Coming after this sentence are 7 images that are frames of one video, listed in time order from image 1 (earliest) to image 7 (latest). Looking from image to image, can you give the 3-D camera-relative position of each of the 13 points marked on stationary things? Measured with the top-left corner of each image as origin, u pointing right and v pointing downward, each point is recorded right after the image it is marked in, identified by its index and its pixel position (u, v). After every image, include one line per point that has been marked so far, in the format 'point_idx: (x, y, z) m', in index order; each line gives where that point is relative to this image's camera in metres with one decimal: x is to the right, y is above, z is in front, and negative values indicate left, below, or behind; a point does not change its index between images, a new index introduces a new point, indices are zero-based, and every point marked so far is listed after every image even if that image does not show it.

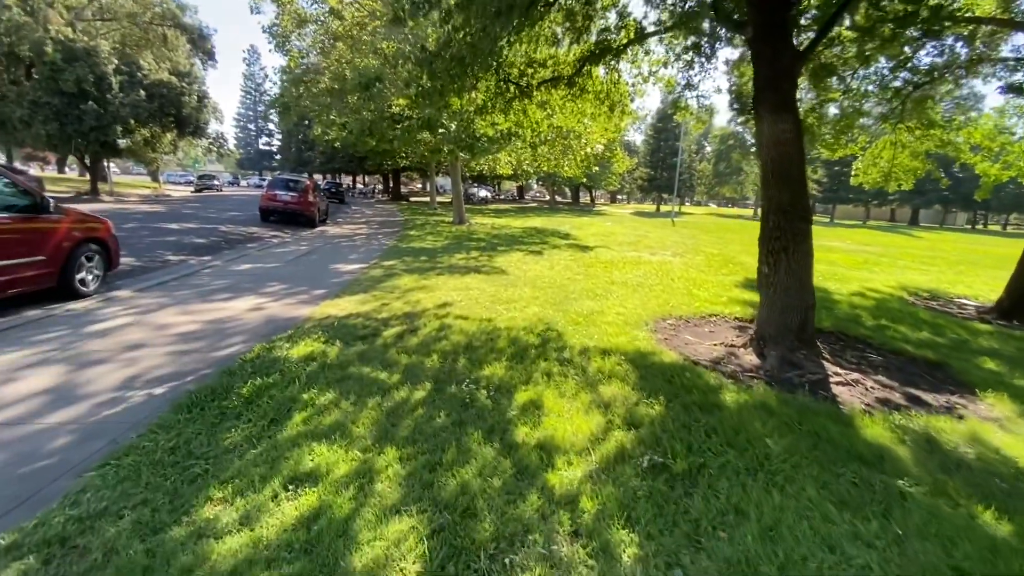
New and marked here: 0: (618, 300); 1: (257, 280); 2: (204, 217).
0: (+1.7, -0.2, +7.6) m
1: (-4.5, +0.1, +8.5) m
2: (-12.6, +2.9, +19.9) m
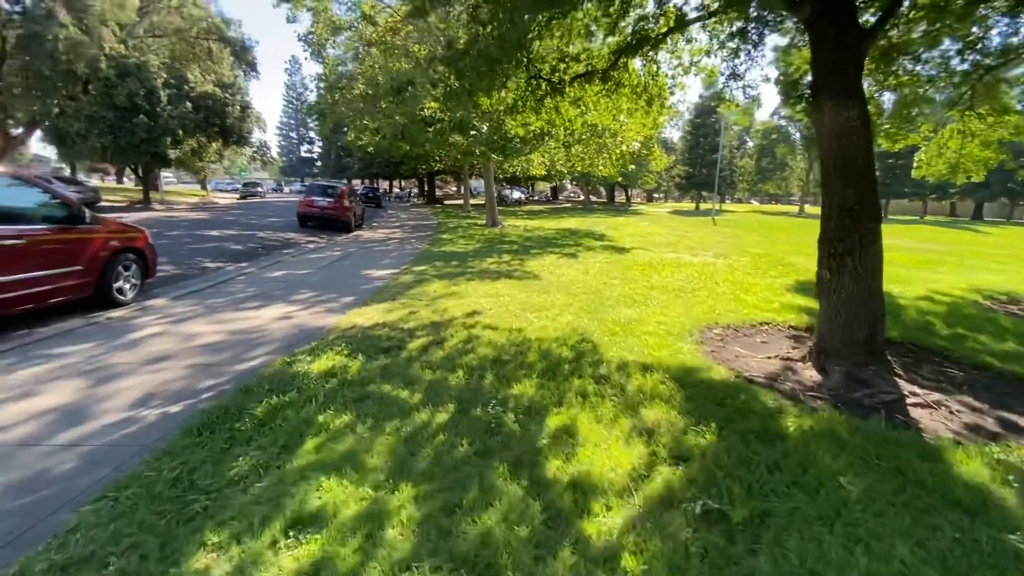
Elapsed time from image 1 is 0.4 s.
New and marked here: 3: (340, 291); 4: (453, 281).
0: (+2.1, -0.3, +7.1) m
1: (-3.9, 0.0, +8.4) m
2: (-11.2, +2.7, +20.4) m
3: (-2.8, -0.1, +7.9) m
4: (-1.0, +0.1, +8.3) m
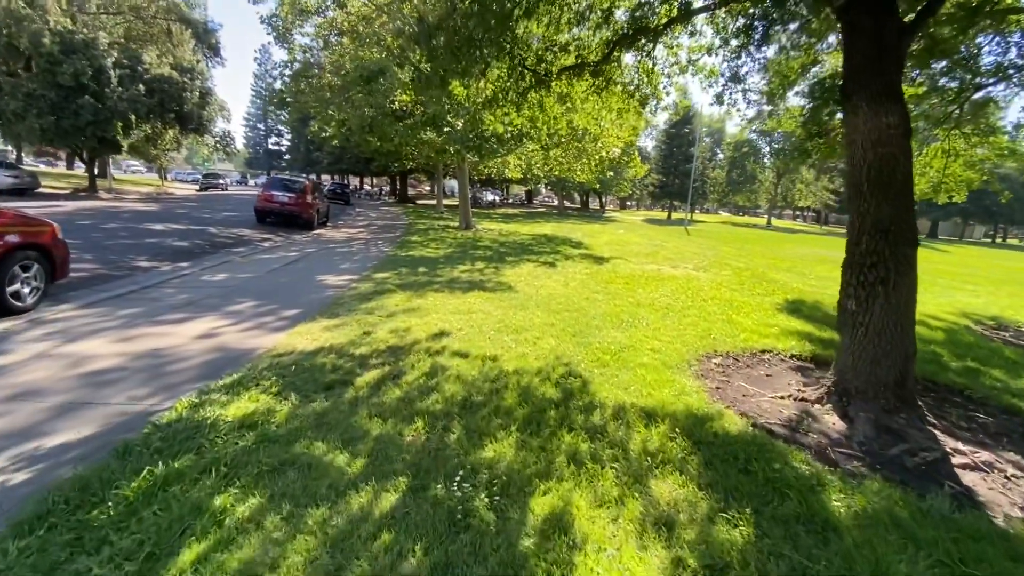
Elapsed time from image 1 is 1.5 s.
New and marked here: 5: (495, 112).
0: (+1.8, -0.5, +6.3) m
1: (-4.3, -0.1, +7.3) m
2: (-12.2, +2.8, +18.8) m
3: (-3.2, -0.2, +6.8) m
4: (-1.4, -0.1, +7.4) m
5: (-0.3, +2.9, +7.9) m
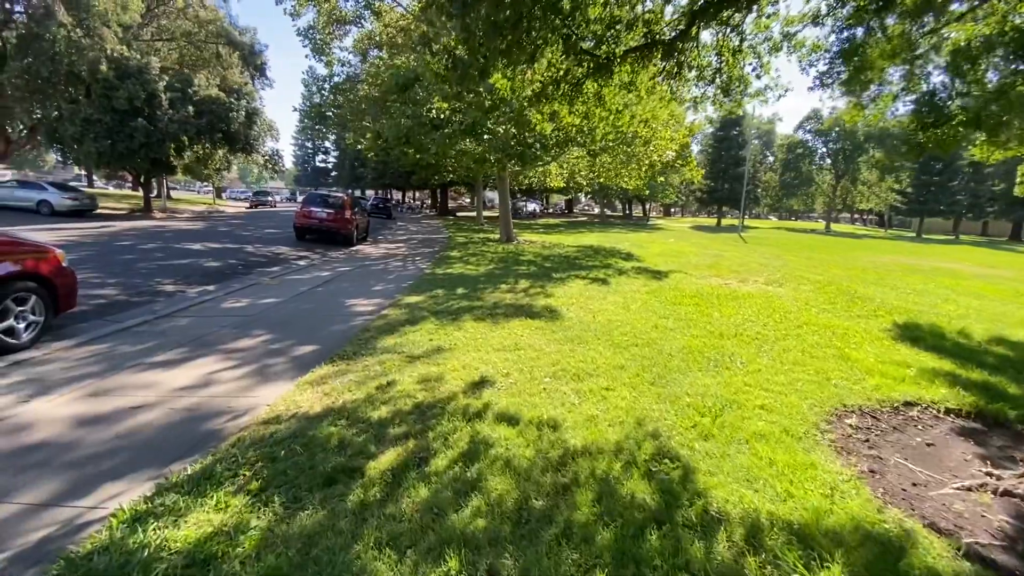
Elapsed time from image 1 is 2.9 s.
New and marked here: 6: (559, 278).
0: (+2.4, -0.9, +5.0) m
1: (-3.6, -0.5, +6.5) m
2: (-10.6, +2.0, +18.7) m
3: (-2.5, -0.6, +5.9) m
4: (-0.7, -0.4, +6.3) m
5: (+0.5, +2.5, +6.8) m
6: (+1.1, +0.2, +10.9) m
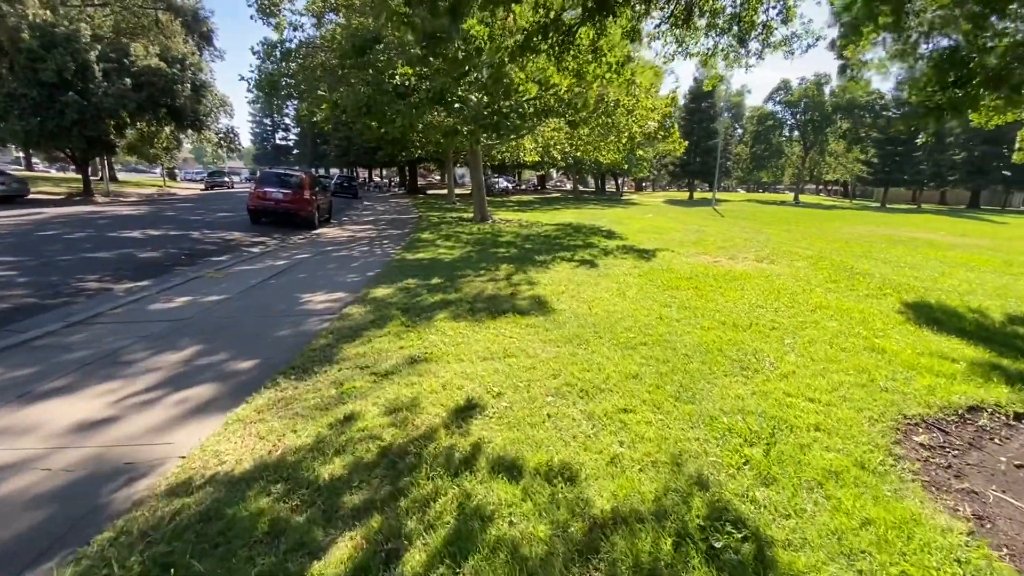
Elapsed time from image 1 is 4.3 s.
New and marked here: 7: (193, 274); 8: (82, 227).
0: (+2.3, -0.8, +4.2) m
1: (-3.8, -0.5, +5.4) m
2: (-11.5, +2.4, +17.0) m
3: (-2.7, -0.6, +4.8) m
4: (-0.9, -0.4, +5.3) m
5: (+0.2, +2.7, +5.7) m
6: (+0.6, +0.5, +10.0) m
7: (-6.0, +0.3, +9.1) m
8: (-12.1, +1.7, +13.7) m
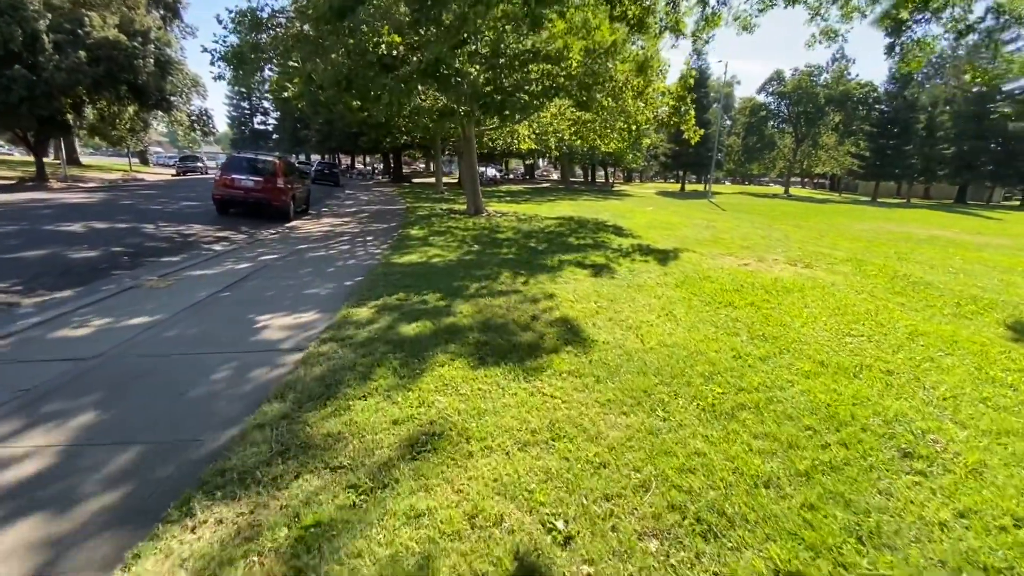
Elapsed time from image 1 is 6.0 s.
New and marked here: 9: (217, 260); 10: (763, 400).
0: (+2.6, -1.1, +2.8) m
1: (-3.5, -0.7, +3.8) m
2: (-11.5, +2.4, +15.1) m
3: (-2.4, -0.8, +3.3) m
4: (-0.6, -0.6, +3.8) m
5: (+0.5, +2.4, +4.2) m
6: (+0.8, +0.4, +8.5) m
7: (-5.8, +0.1, +7.4) m
8: (-12.1, +1.7, +11.8) m
9: (-5.5, +0.5, +9.0) m
10: (+1.8, -0.8, +3.5) m
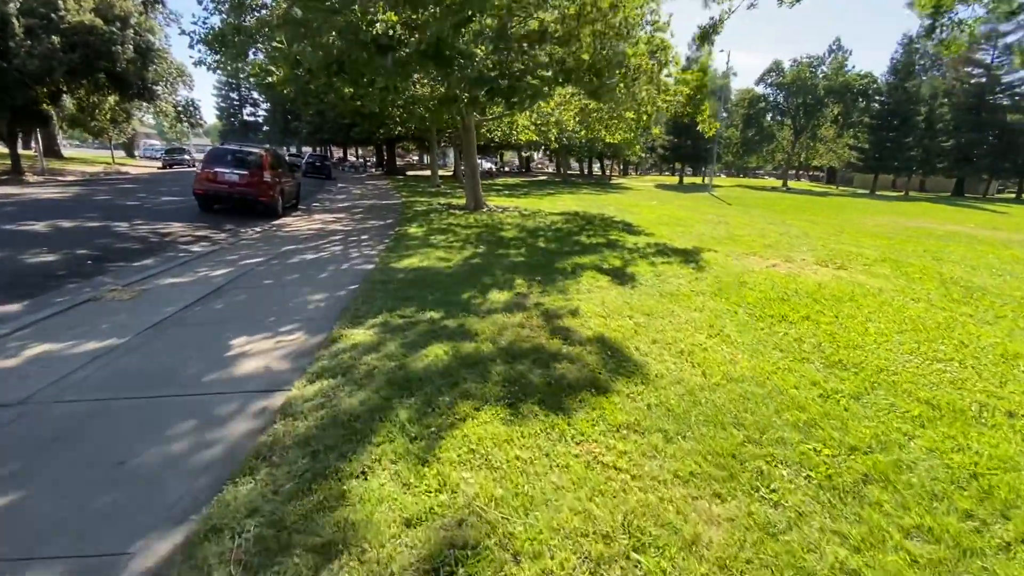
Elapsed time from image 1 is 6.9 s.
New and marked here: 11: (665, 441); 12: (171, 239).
0: (+2.9, -1.2, +2.0) m
1: (-3.2, -0.9, +2.9) m
2: (-11.4, +2.4, +14.0) m
3: (-2.1, -1.0, +2.4) m
4: (-0.3, -0.8, +3.0) m
5: (+0.7, +2.2, +3.3) m
6: (+1.0, +0.3, +7.6) m
7: (-5.6, 0.0, +6.5) m
8: (-11.9, +1.6, +10.8) m
9: (-5.3, +0.4, +8.1) m
10: (+2.1, -1.0, +2.7) m
11: (+0.9, -0.9, +2.8) m
12: (-7.1, +1.0, +10.0) m
